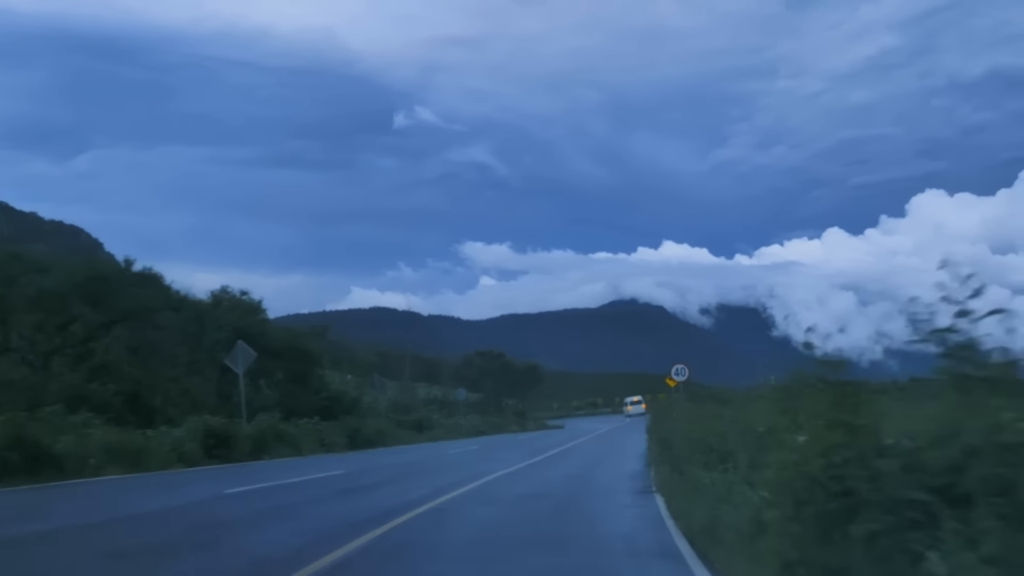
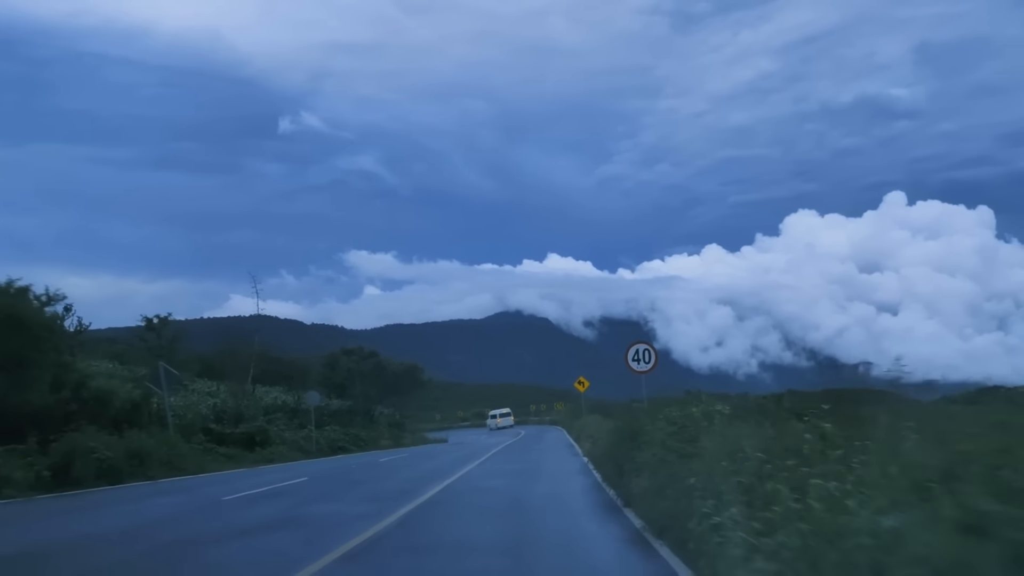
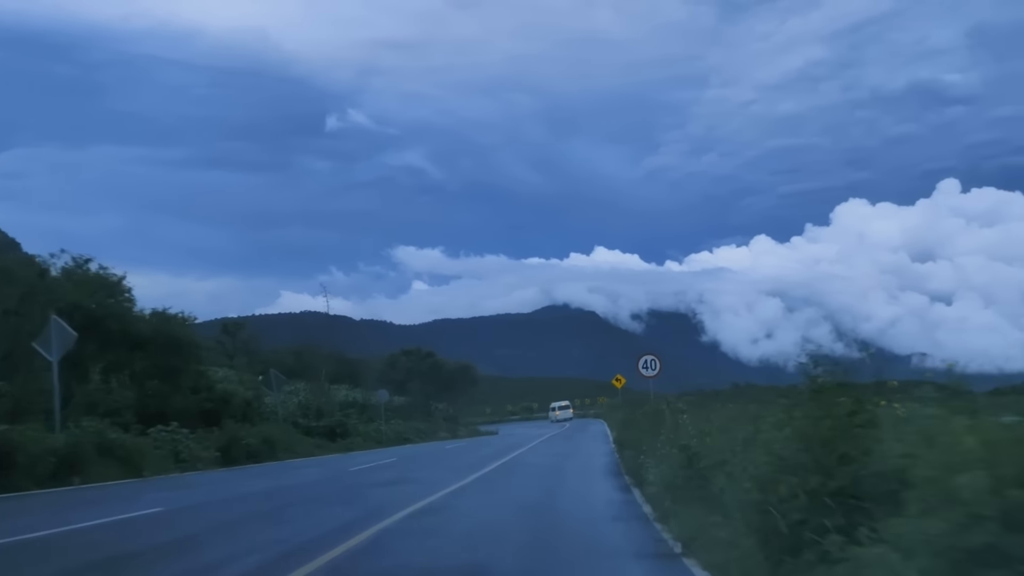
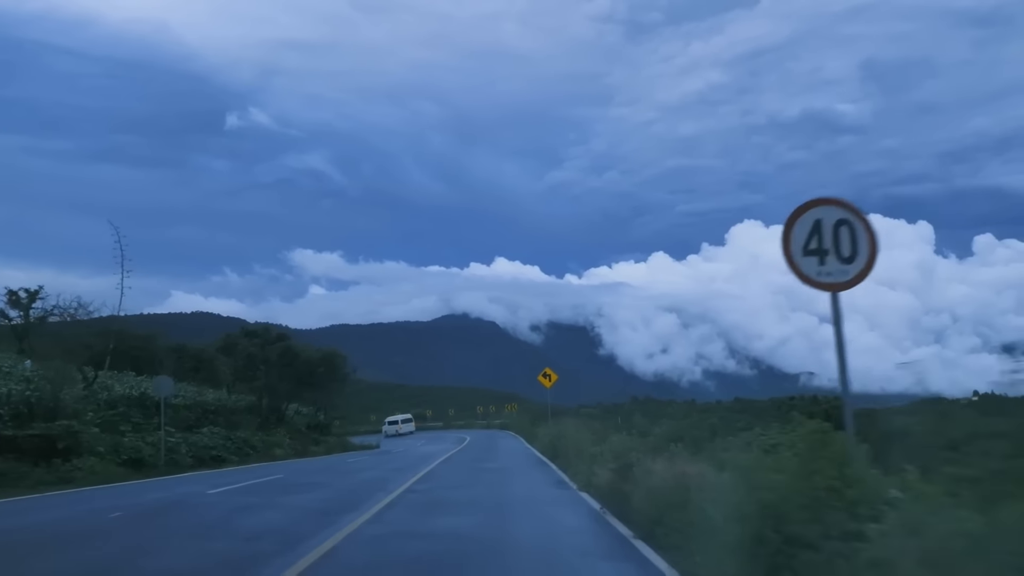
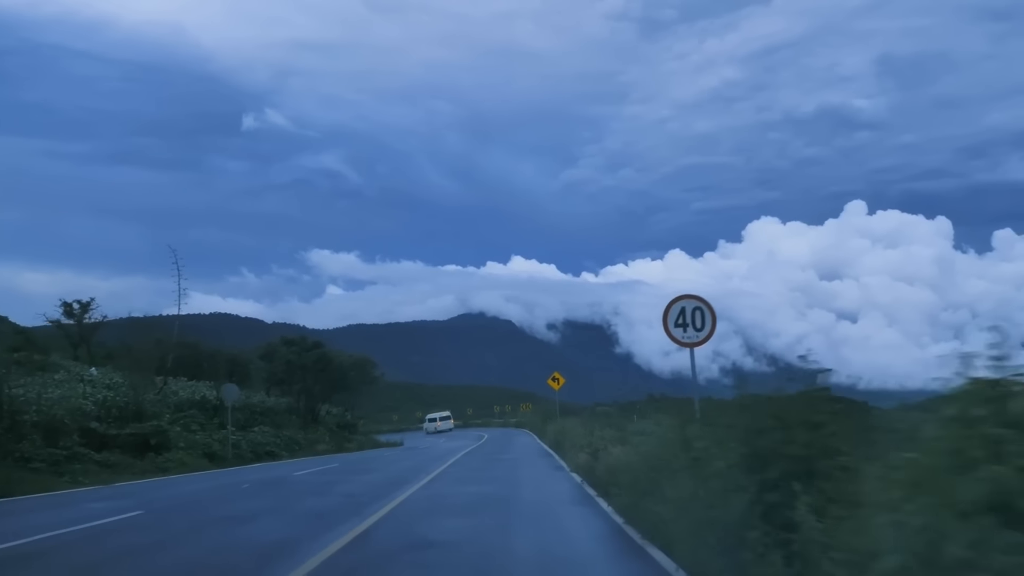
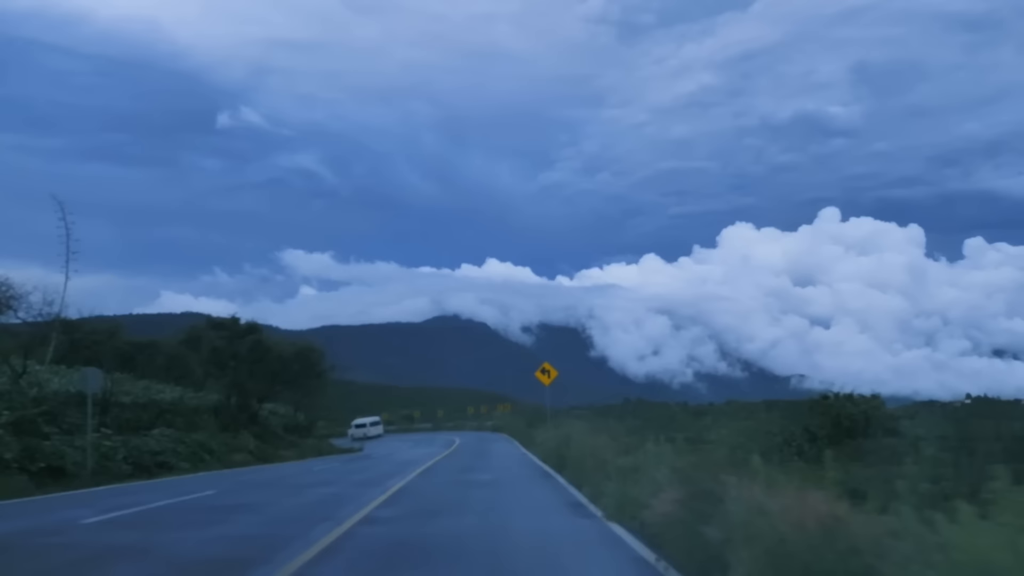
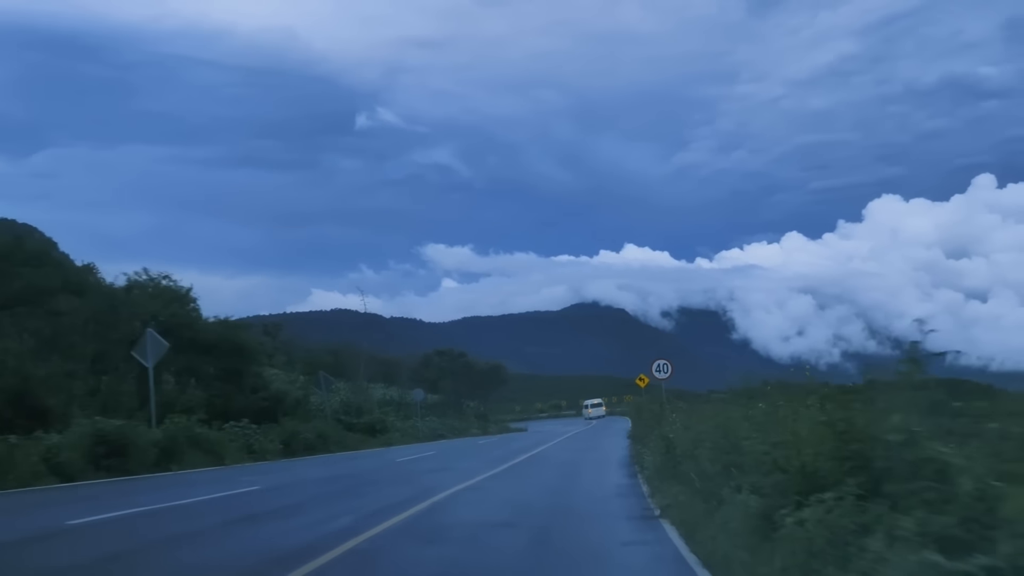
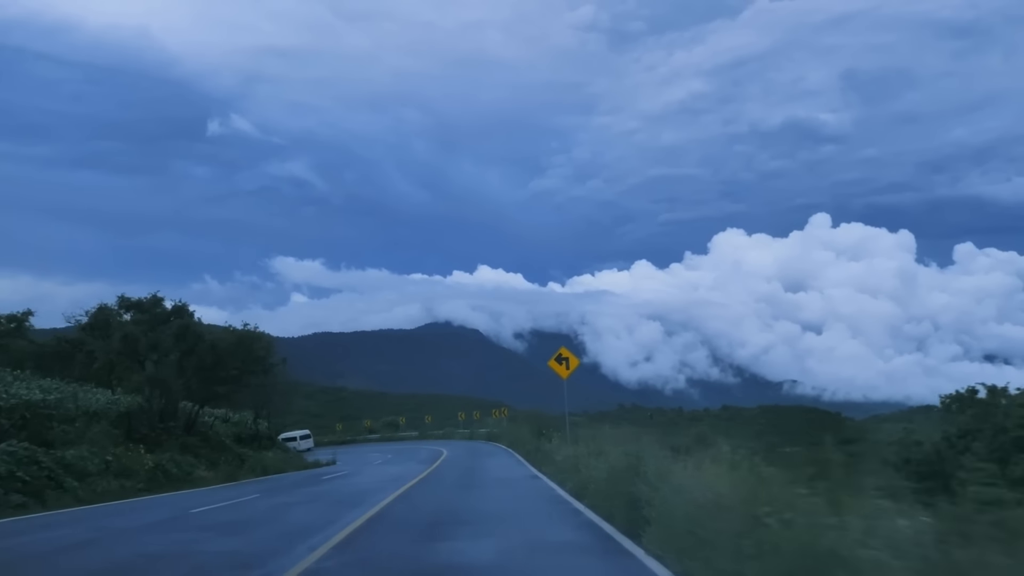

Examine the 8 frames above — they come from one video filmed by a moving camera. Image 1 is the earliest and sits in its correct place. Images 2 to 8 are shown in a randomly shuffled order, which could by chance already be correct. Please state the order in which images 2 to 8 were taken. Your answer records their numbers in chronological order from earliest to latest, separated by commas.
7, 3, 2, 5, 4, 6, 8
